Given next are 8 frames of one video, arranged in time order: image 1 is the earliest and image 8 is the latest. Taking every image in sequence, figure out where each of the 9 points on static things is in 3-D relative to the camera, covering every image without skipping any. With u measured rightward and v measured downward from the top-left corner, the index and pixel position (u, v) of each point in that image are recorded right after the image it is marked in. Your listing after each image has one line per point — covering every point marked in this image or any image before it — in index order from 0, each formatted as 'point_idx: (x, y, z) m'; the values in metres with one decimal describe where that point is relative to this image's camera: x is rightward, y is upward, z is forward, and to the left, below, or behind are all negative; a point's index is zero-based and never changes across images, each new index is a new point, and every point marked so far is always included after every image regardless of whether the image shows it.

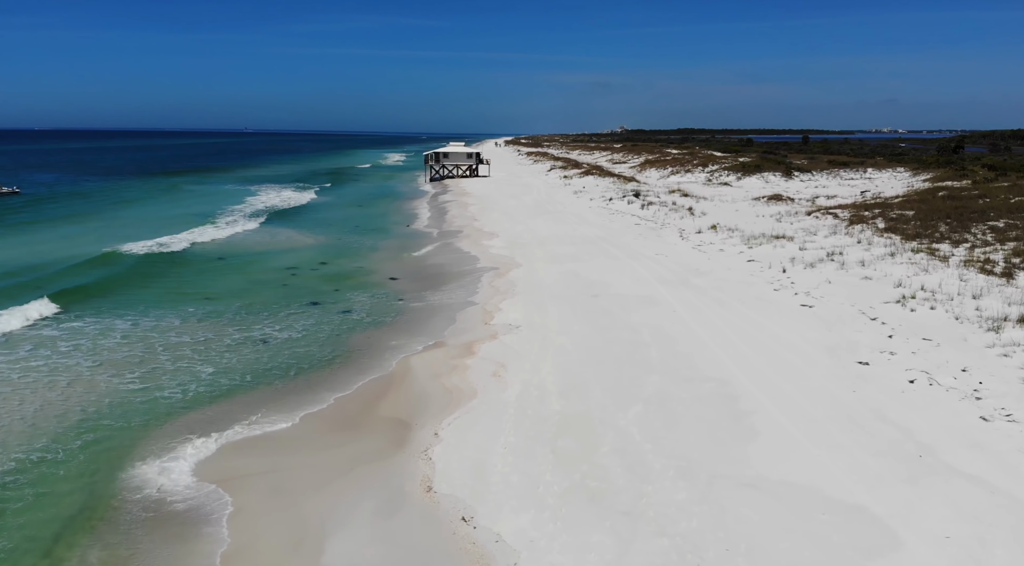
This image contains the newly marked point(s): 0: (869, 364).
0: (+6.0, -1.4, +12.7) m
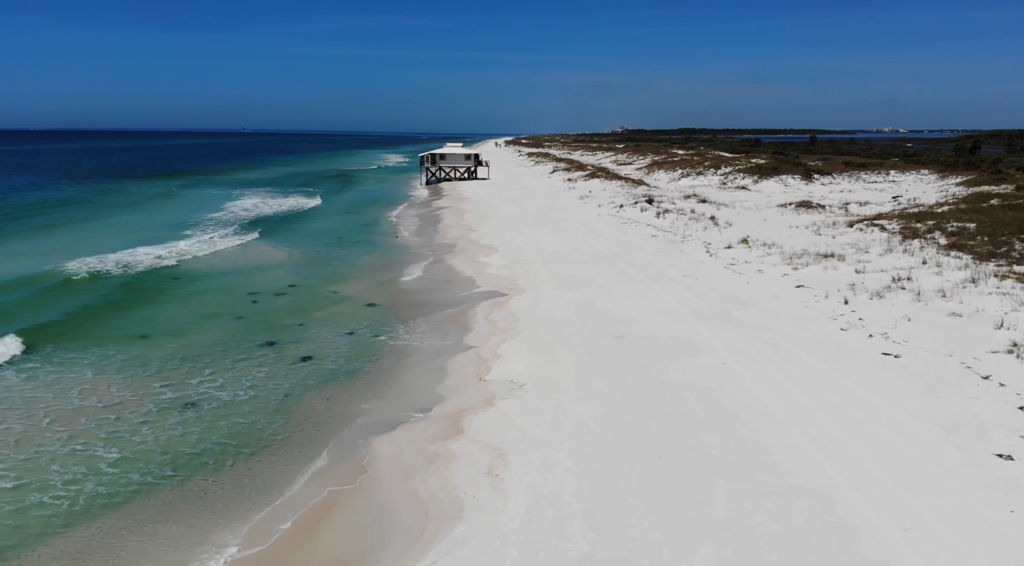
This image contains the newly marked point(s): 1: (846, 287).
0: (+6.1, -2.1, +9.1) m
1: (+7.9, -0.1, +17.8) m
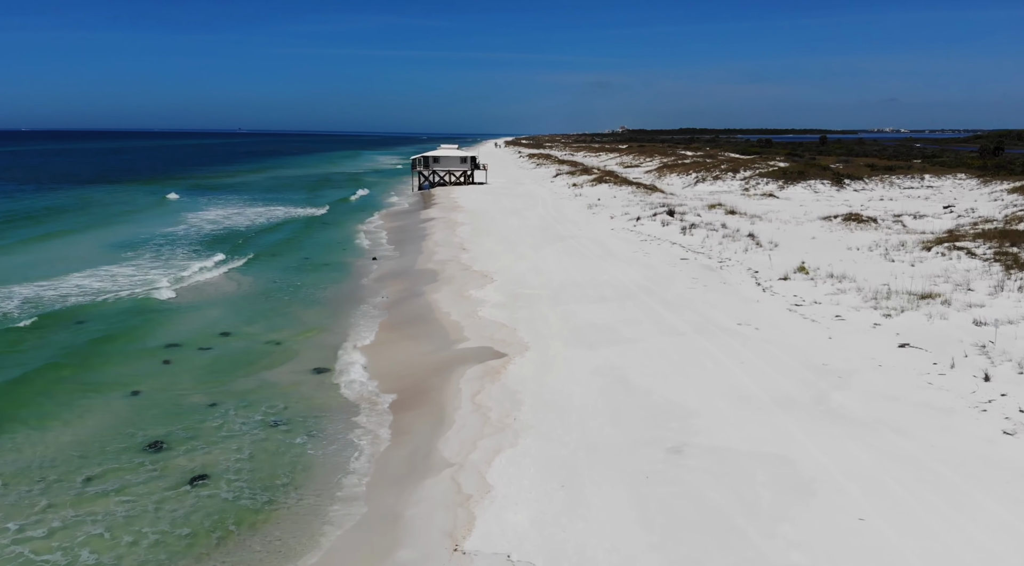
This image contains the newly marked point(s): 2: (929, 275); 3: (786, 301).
0: (+6.0, -3.2, +4.1) m
1: (+7.9, -1.2, +12.8) m
2: (+10.2, +0.2, +18.5) m
3: (+6.2, -0.4, +17.2) m
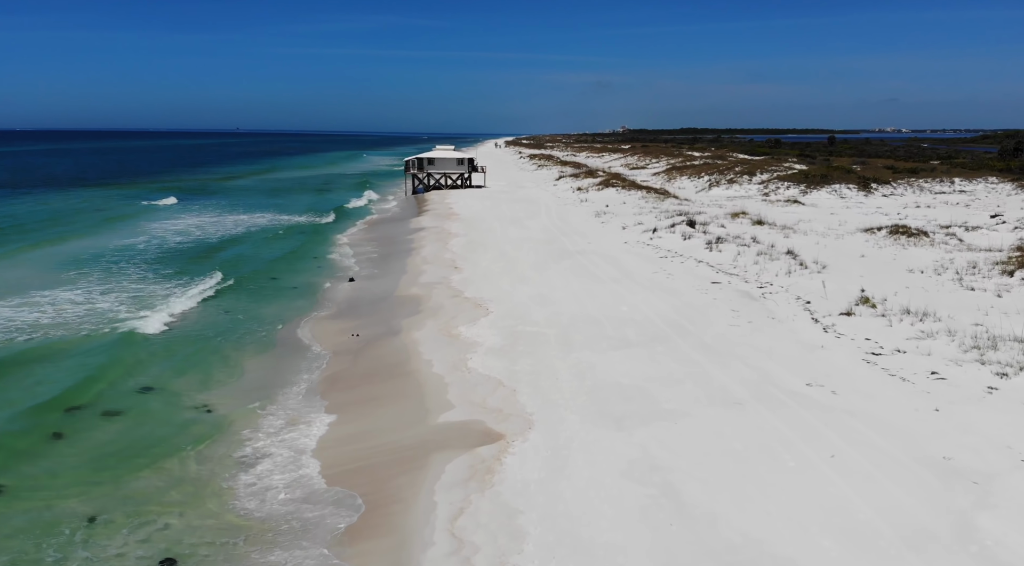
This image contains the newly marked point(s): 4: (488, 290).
0: (+6.0, -3.9, +0.5) m
1: (+7.8, -1.9, +9.2) m
2: (+10.2, -0.6, +14.9) m
3: (+6.2, -1.2, +13.6) m
4: (-0.6, -0.2, +19.1) m
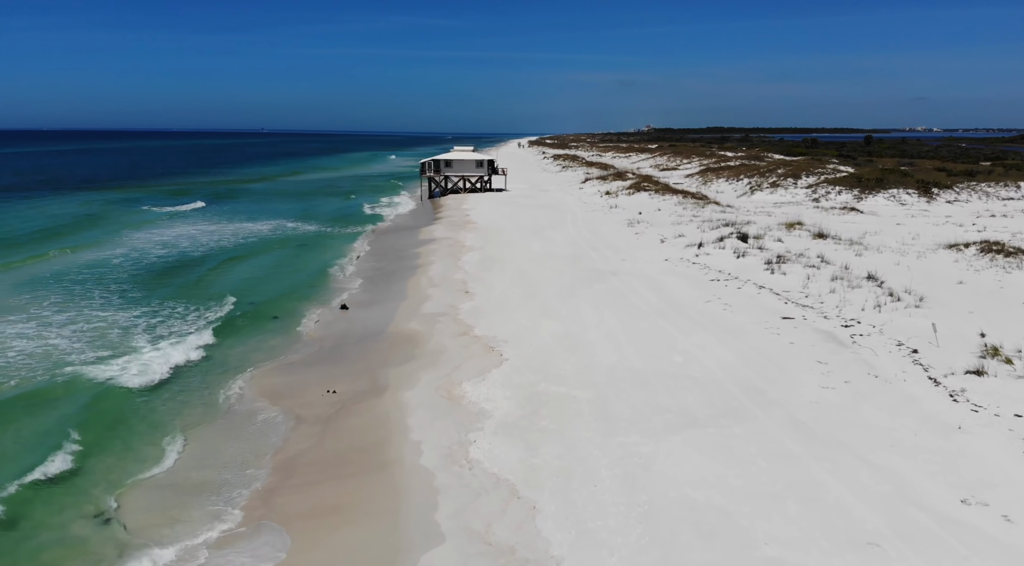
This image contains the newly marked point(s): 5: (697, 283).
0: (+5.8, -4.7, -3.3) m
1: (+7.9, -2.7, +5.3) m
2: (+10.5, -1.3, +10.9) m
3: (+6.5, -1.9, +9.7) m
4: (-0.1, -0.9, +15.4) m
5: (+4.8, 0.0, +19.5) m
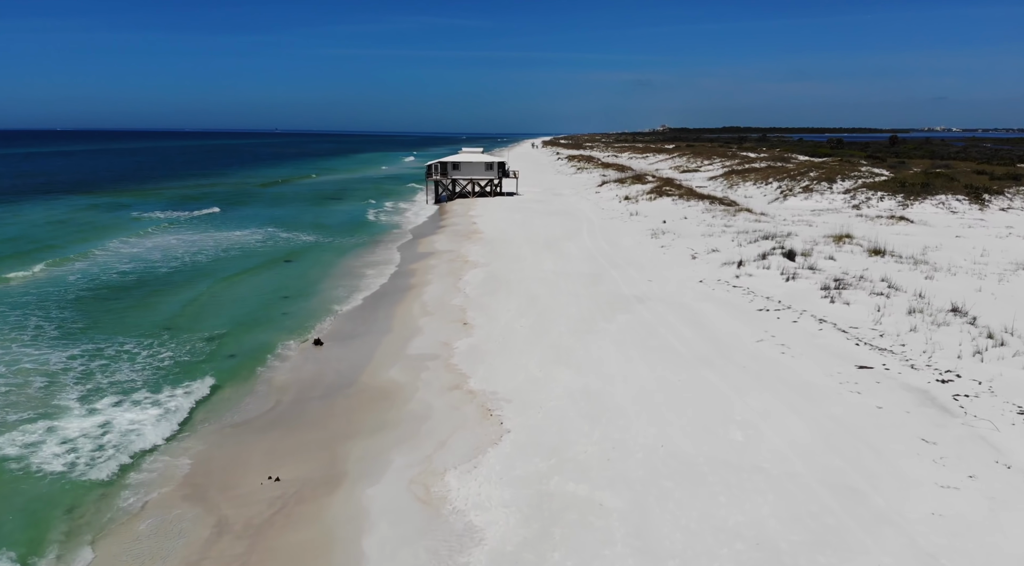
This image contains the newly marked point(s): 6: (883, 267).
0: (+5.6, -5.4, -6.6) m
1: (+7.8, -3.4, +2.0) m
2: (+10.5, -2.0, +7.6) m
3: (+6.4, -2.6, +6.5) m
4: (0.0, -1.5, +12.3) m
5: (+5.0, -0.7, +16.3) m
6: (+9.7, +0.4, +19.6) m
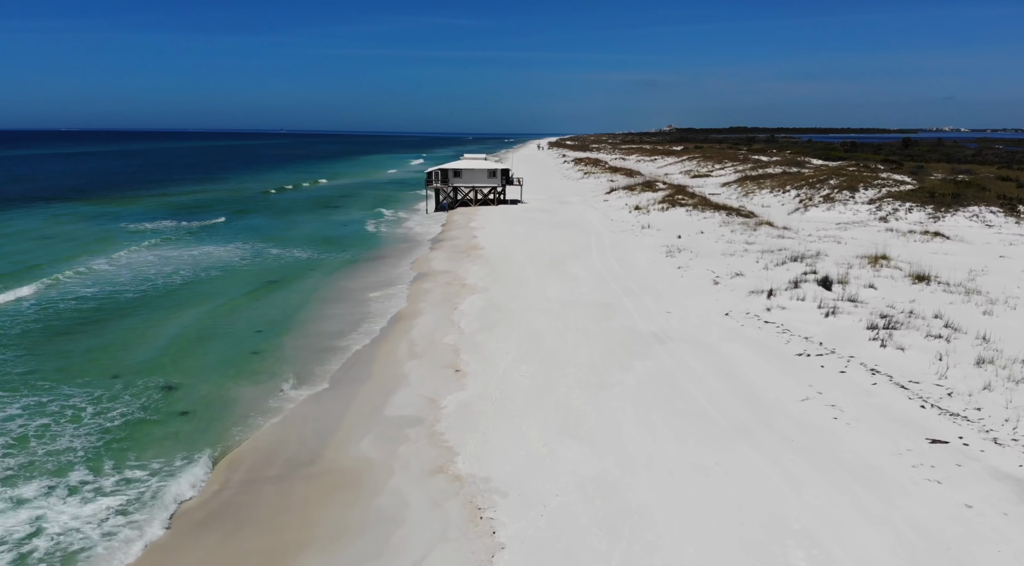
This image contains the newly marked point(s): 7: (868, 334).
0: (+5.4, -6.1, -8.8) m
1: (+7.7, -4.1, -0.2) m
2: (+10.4, -2.8, +5.3) m
3: (+6.4, -3.4, +4.2) m
4: (-0.1, -2.3, +10.1) m
5: (+5.0, -1.4, +14.1) m
6: (+9.7, -0.4, +17.3) m
7: (+6.9, -1.0, +14.8) m
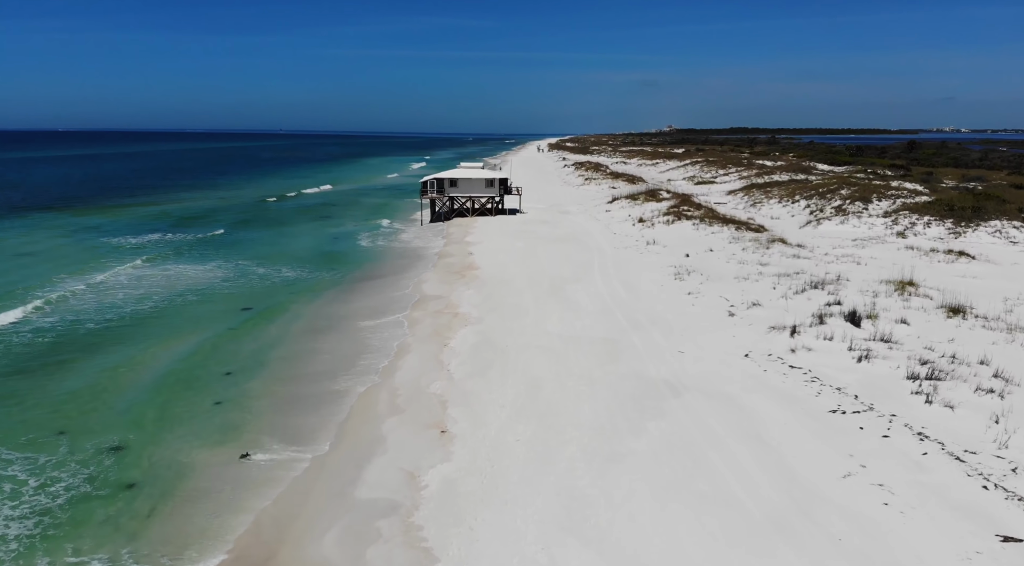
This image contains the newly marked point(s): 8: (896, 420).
0: (+5.3, -6.9, -10.5) m
1: (+7.6, -4.9, -2.0) m
2: (+10.3, -3.6, +3.6) m
3: (+6.3, -4.2, +2.5) m
4: (-0.2, -3.1, +8.4) m
5: (+4.9, -2.2, +12.3) m
6: (+9.6, -1.2, +15.6) m
7: (+6.8, -1.8, +13.1) m
8: (+6.1, -2.2, +12.0) m
